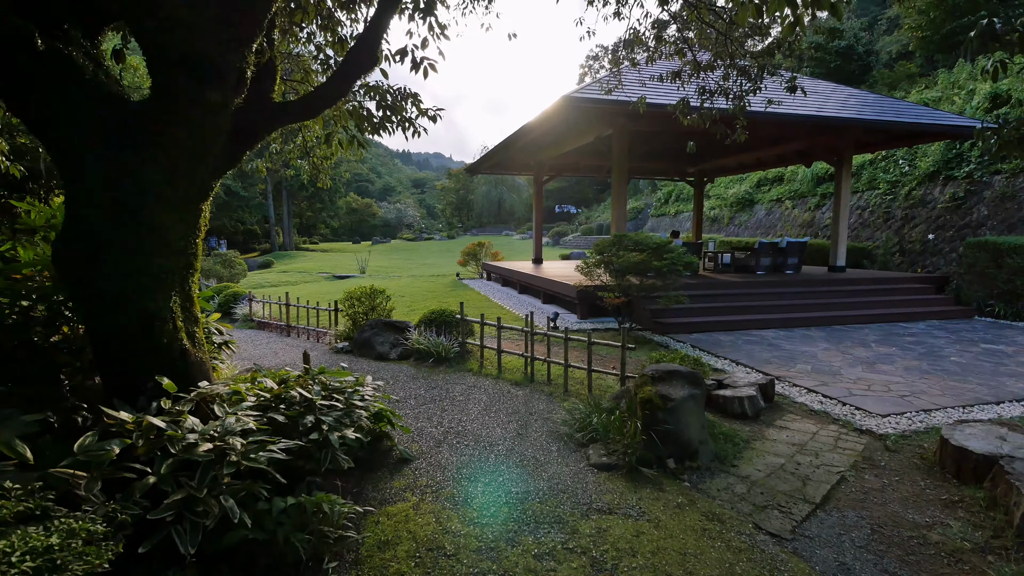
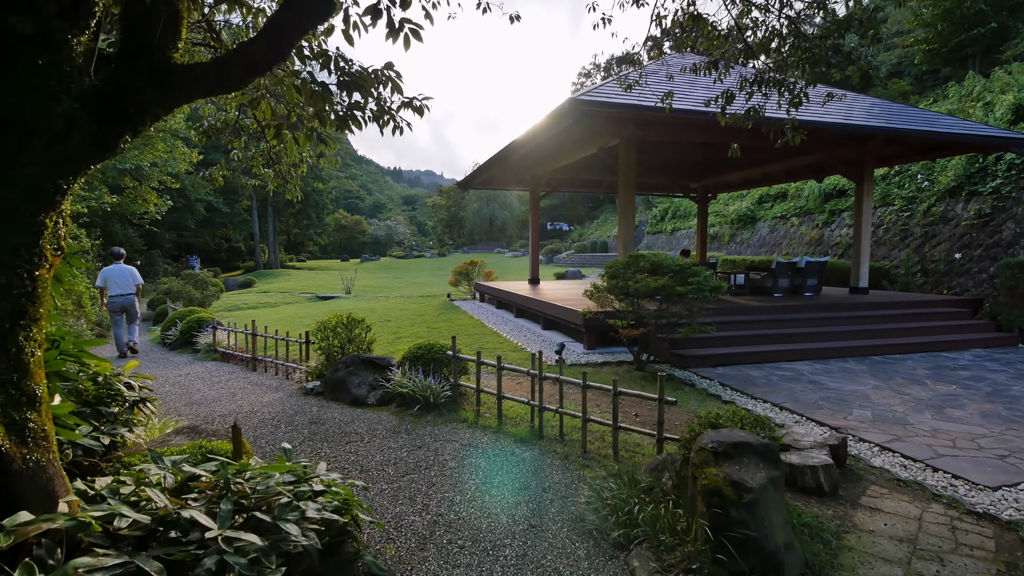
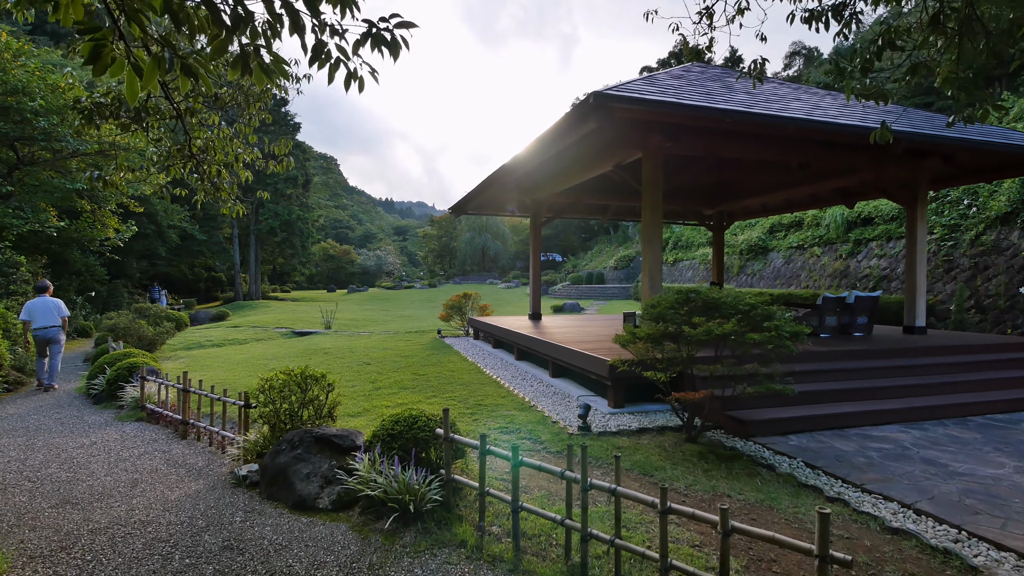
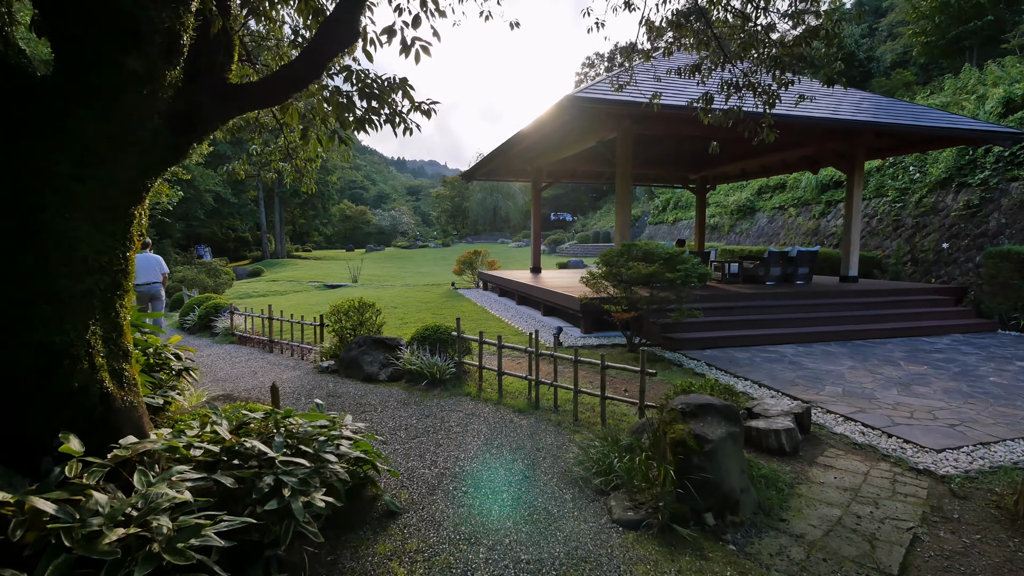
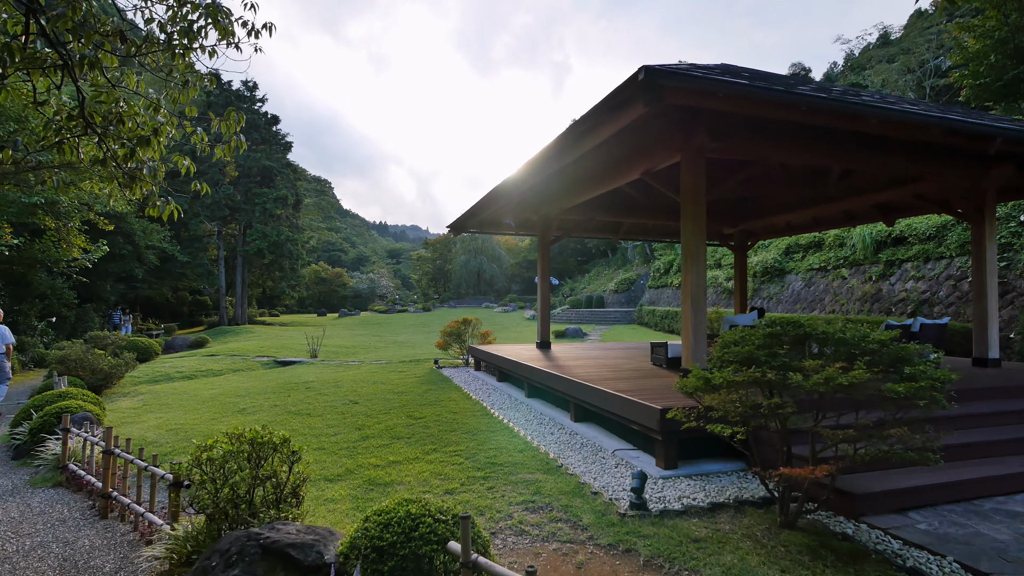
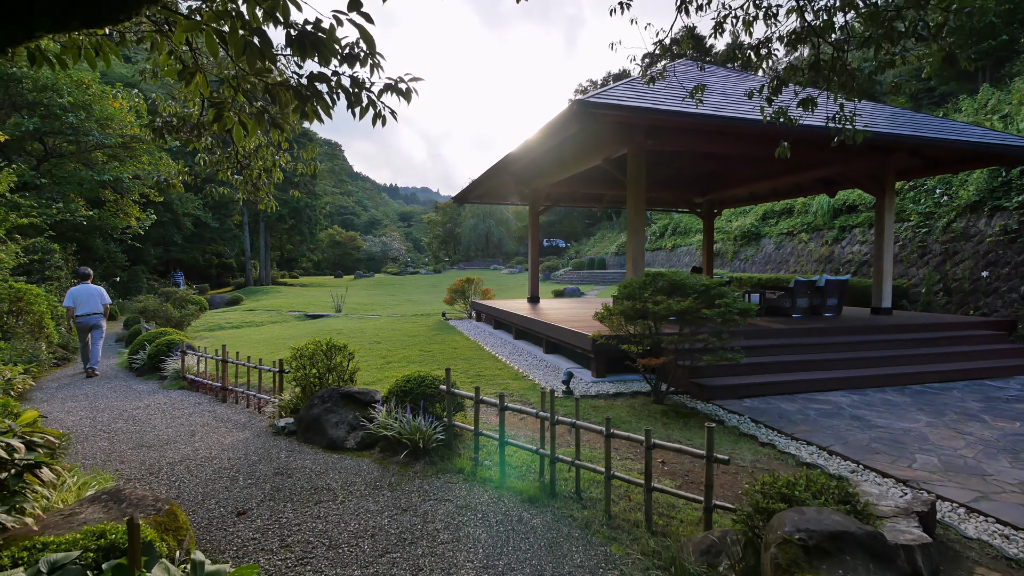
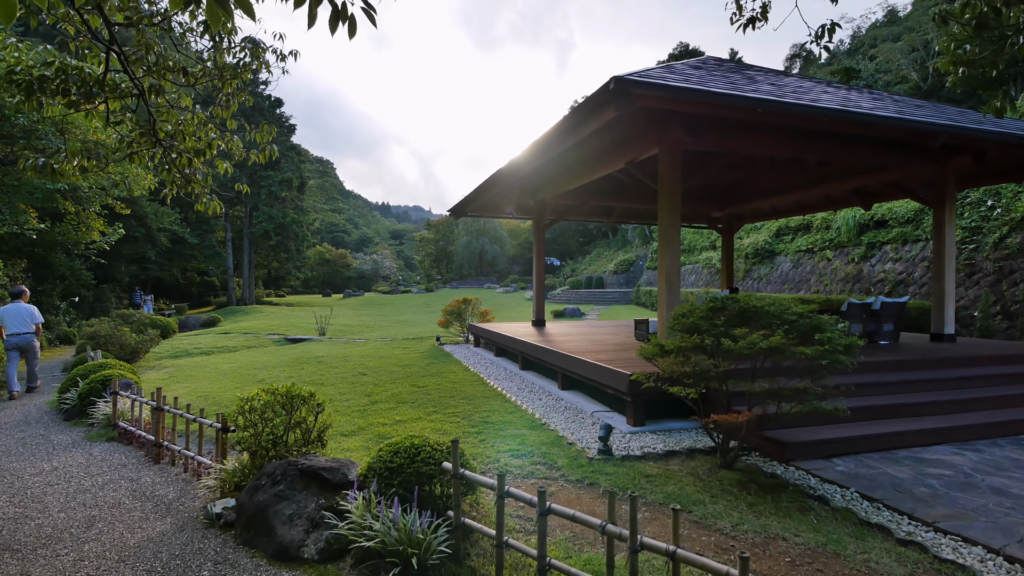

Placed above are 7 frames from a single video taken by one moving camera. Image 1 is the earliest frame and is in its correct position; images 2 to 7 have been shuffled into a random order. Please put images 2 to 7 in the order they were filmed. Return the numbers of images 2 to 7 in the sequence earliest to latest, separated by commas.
4, 2, 6, 3, 7, 5
